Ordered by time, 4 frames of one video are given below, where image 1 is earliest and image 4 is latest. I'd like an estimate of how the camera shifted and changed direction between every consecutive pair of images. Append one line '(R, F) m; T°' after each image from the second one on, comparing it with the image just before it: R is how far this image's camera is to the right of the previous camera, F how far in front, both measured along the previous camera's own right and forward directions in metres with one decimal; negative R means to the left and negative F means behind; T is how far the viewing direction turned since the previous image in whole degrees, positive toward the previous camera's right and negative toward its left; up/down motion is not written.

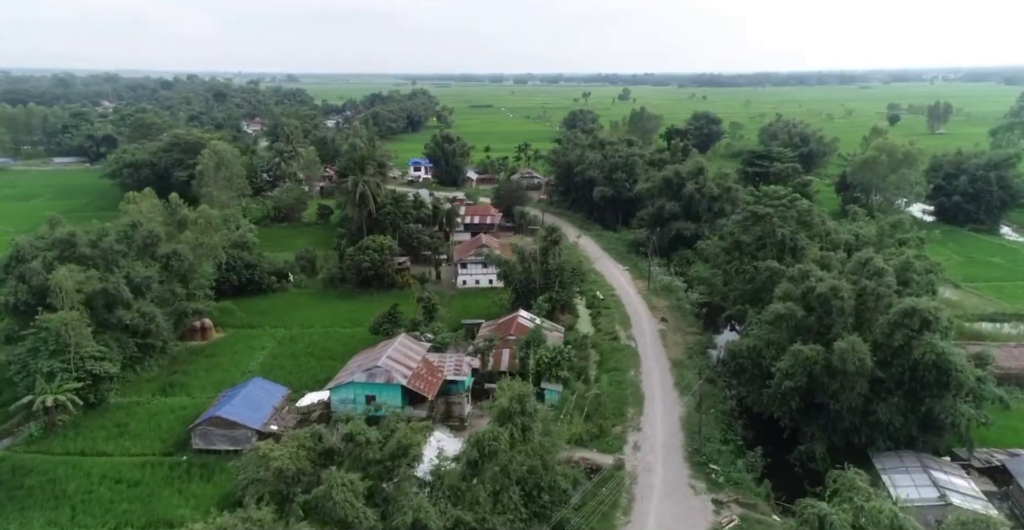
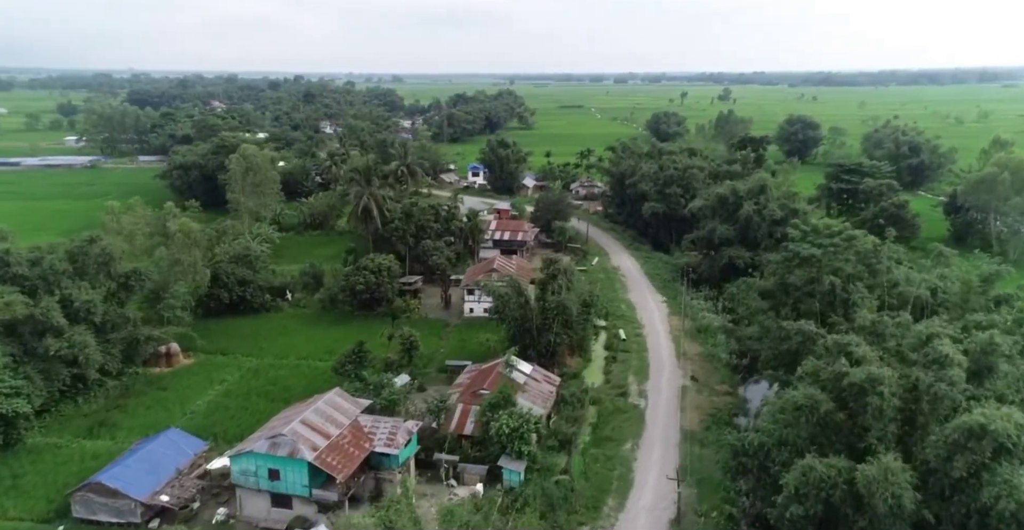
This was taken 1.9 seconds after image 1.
(+3.9, +4.7) m; -8°
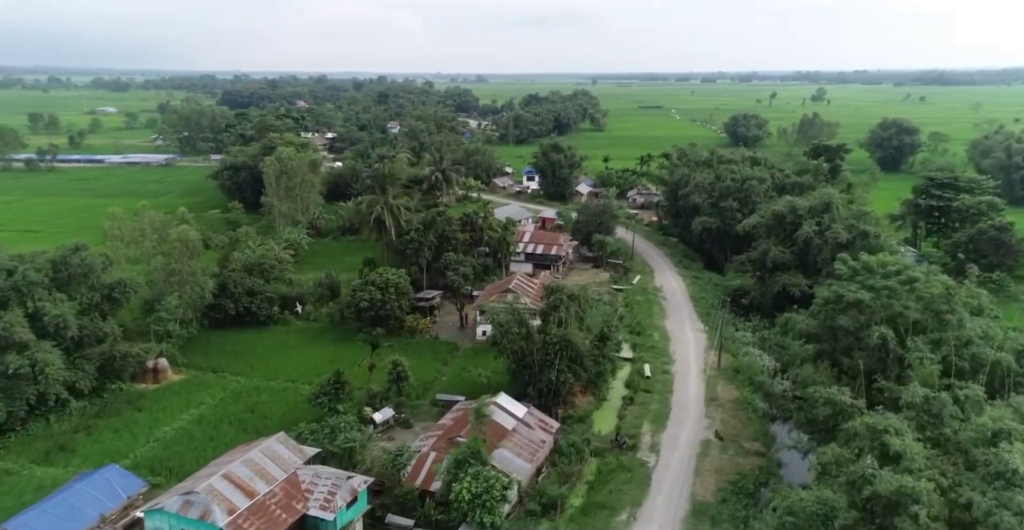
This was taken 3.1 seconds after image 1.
(+2.7, +3.2) m; -7°
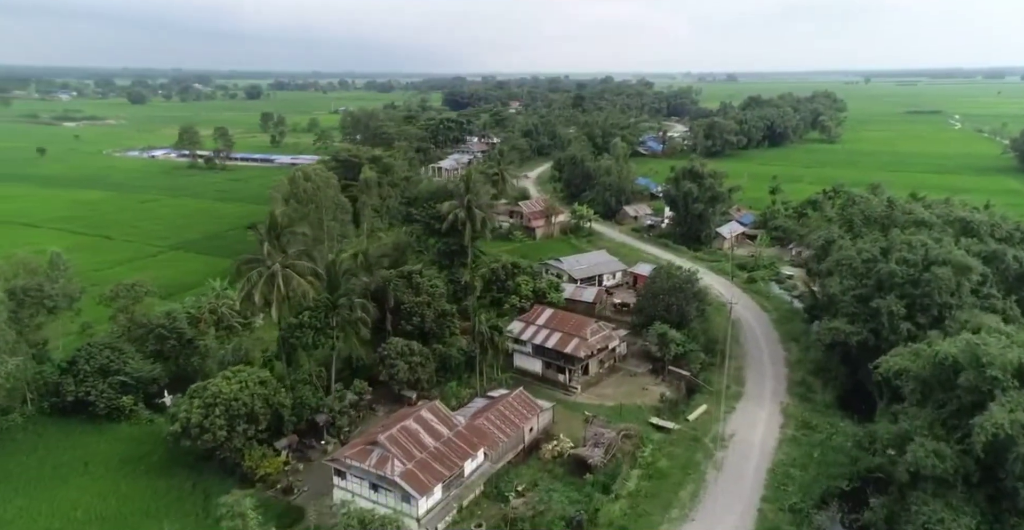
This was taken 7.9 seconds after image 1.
(+8.8, +14.5) m; -21°
